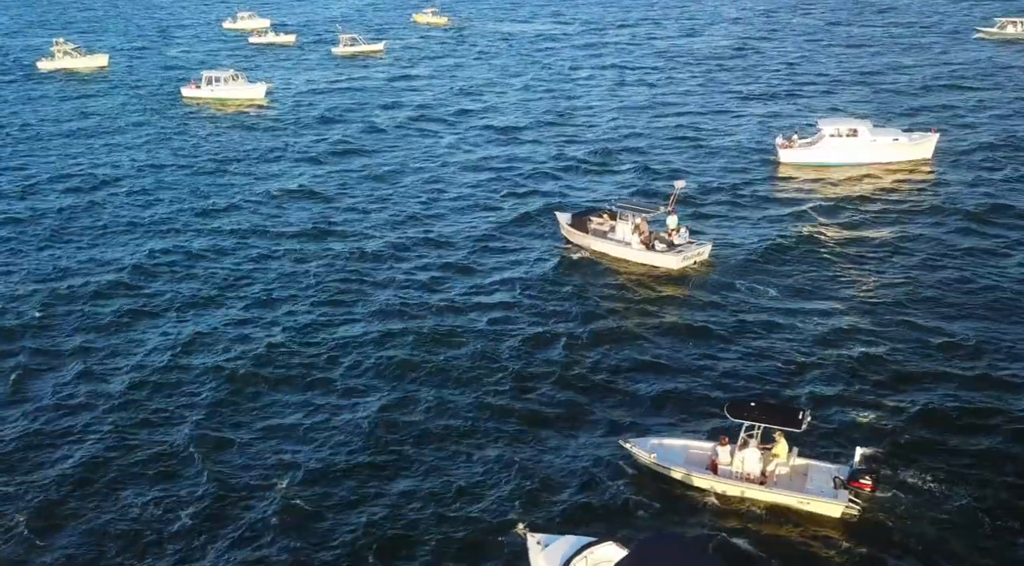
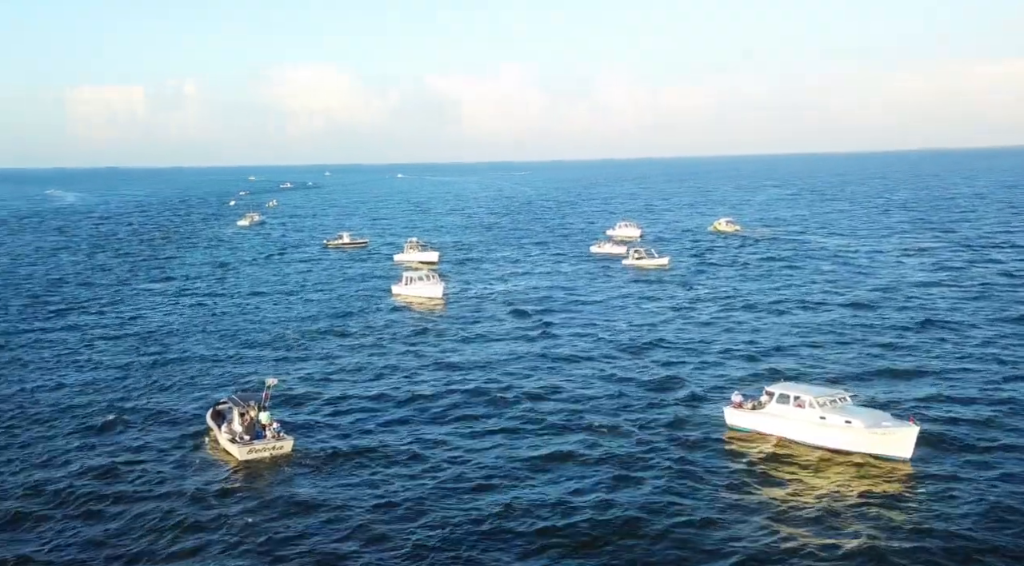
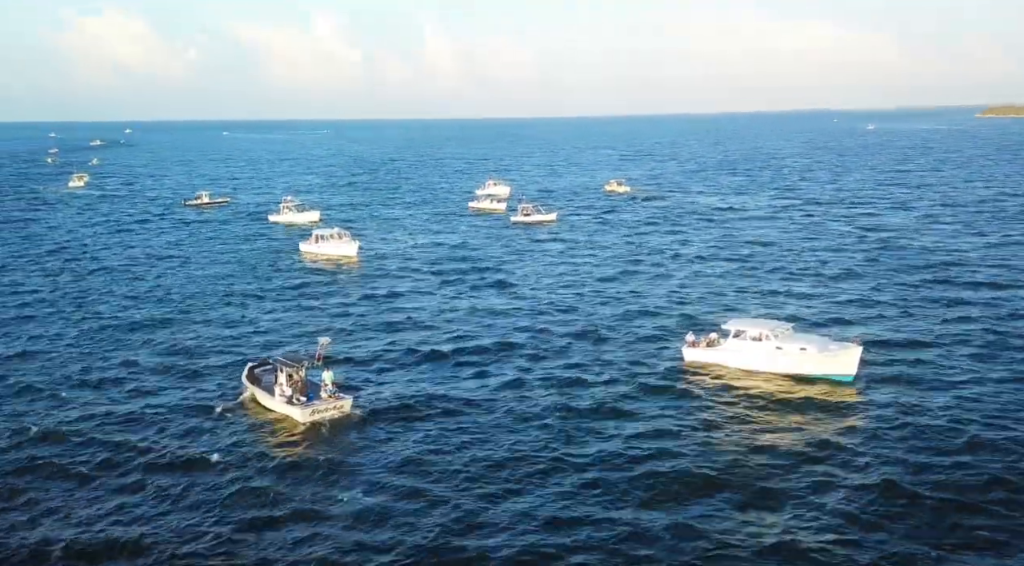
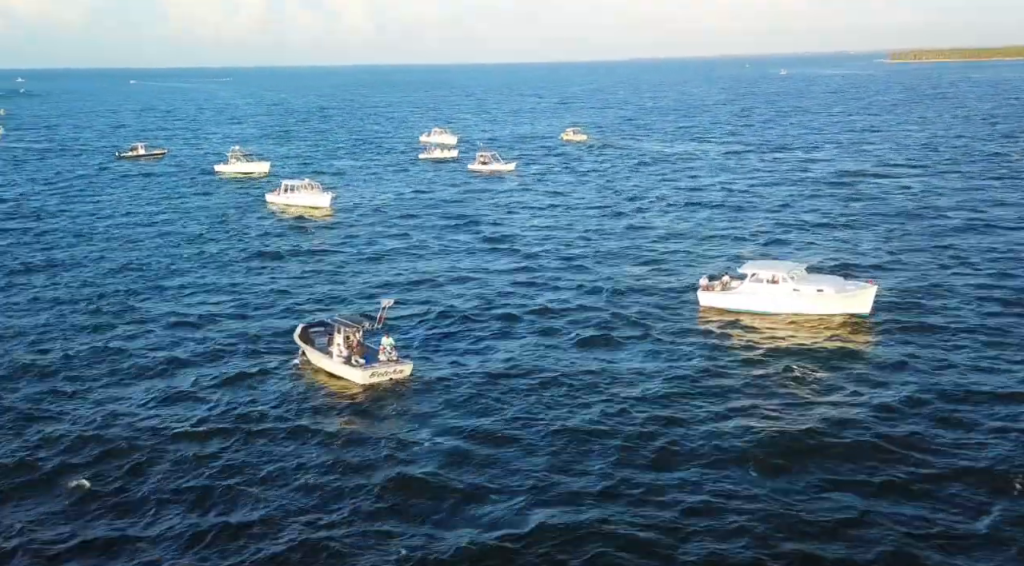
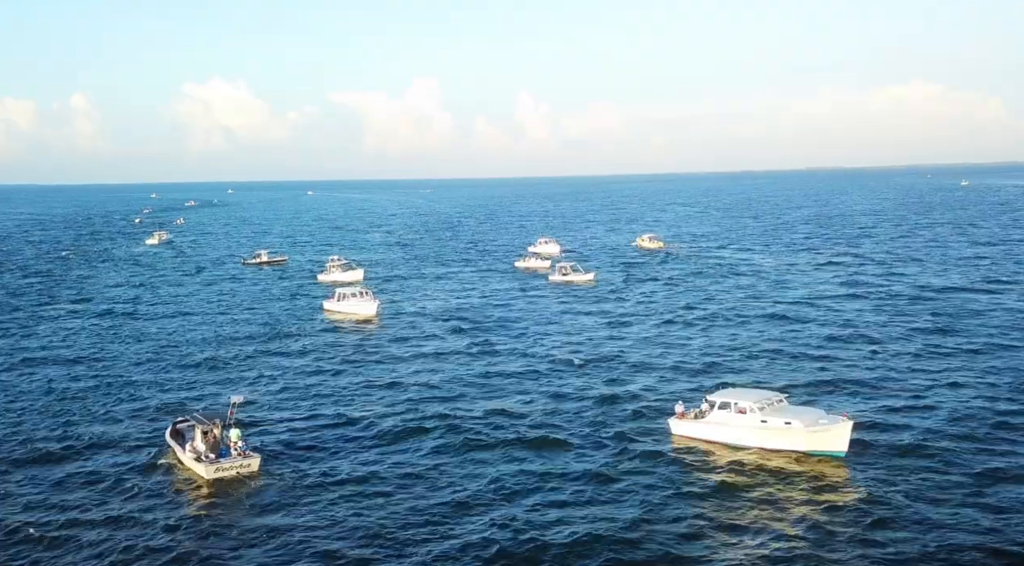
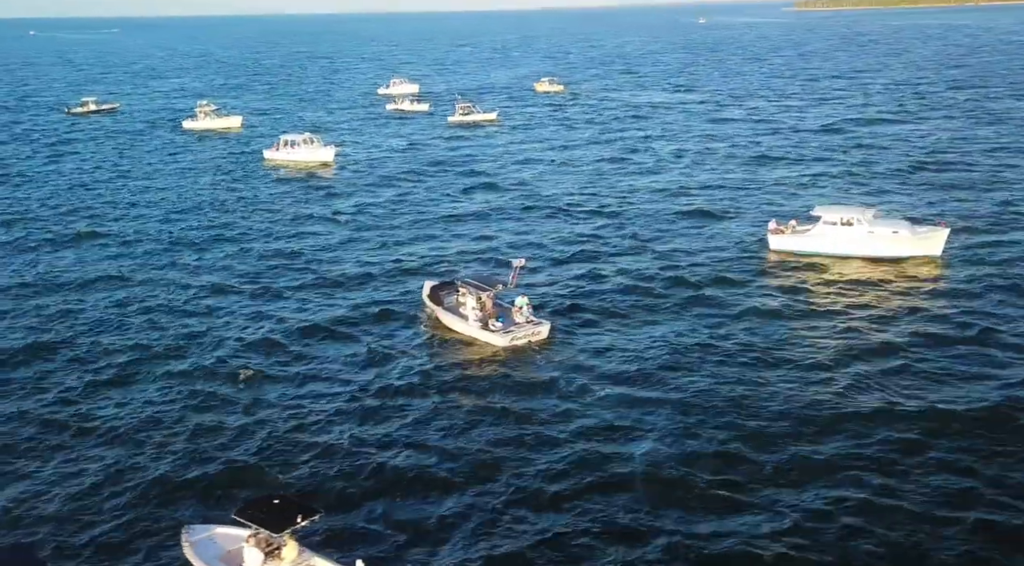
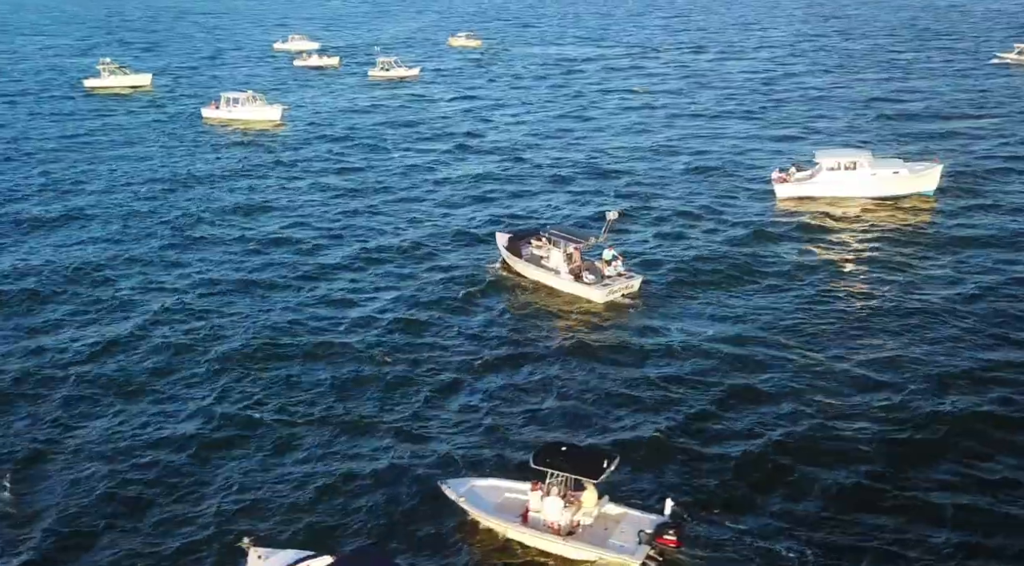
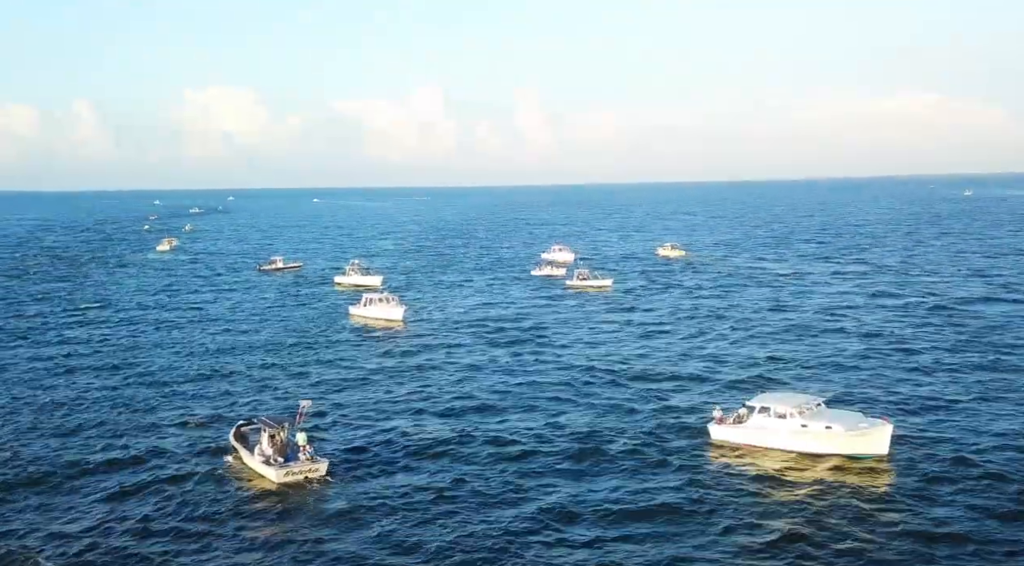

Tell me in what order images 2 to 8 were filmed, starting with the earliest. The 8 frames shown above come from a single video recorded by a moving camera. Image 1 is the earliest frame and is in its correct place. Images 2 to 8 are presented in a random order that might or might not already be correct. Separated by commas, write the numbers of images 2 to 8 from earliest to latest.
7, 6, 4, 3, 8, 5, 2
